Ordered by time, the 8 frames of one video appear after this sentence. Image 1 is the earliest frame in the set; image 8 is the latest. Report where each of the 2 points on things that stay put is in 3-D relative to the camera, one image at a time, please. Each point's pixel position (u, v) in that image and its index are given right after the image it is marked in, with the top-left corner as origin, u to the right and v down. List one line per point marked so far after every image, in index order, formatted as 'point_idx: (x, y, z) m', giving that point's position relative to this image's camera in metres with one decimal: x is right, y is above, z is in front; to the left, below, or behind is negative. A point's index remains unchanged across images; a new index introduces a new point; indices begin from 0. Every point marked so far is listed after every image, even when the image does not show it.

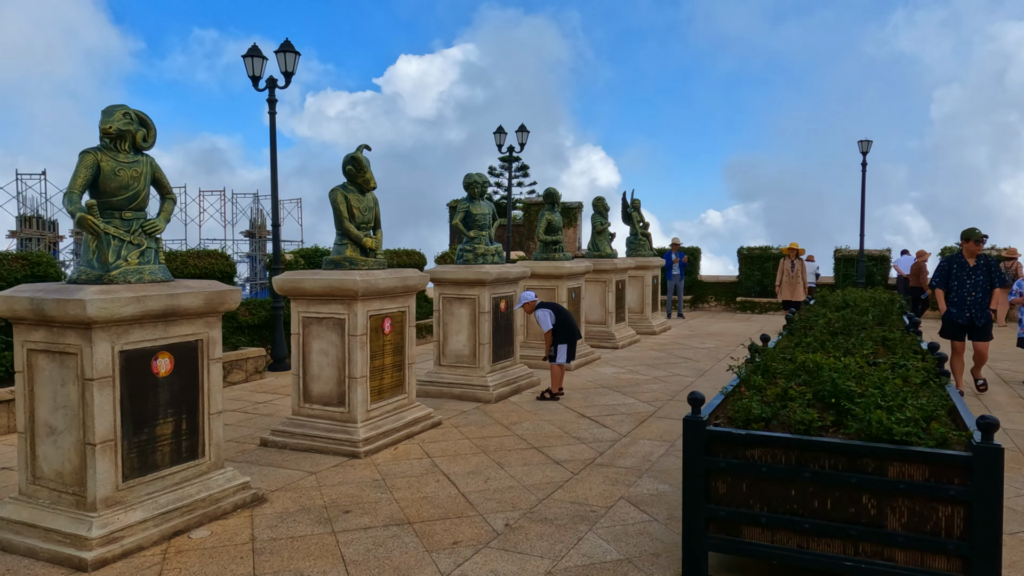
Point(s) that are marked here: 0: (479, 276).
0: (-0.4, +0.1, +8.0) m
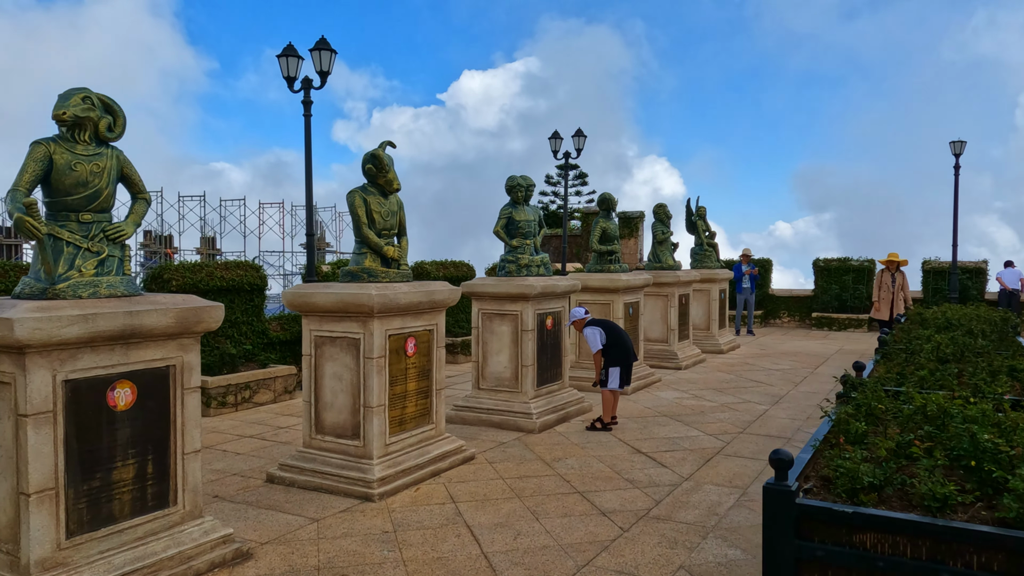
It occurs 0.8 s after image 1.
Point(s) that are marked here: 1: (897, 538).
0: (+0.1, 0.0, +7.2) m
1: (+1.3, -0.8, +2.5) m
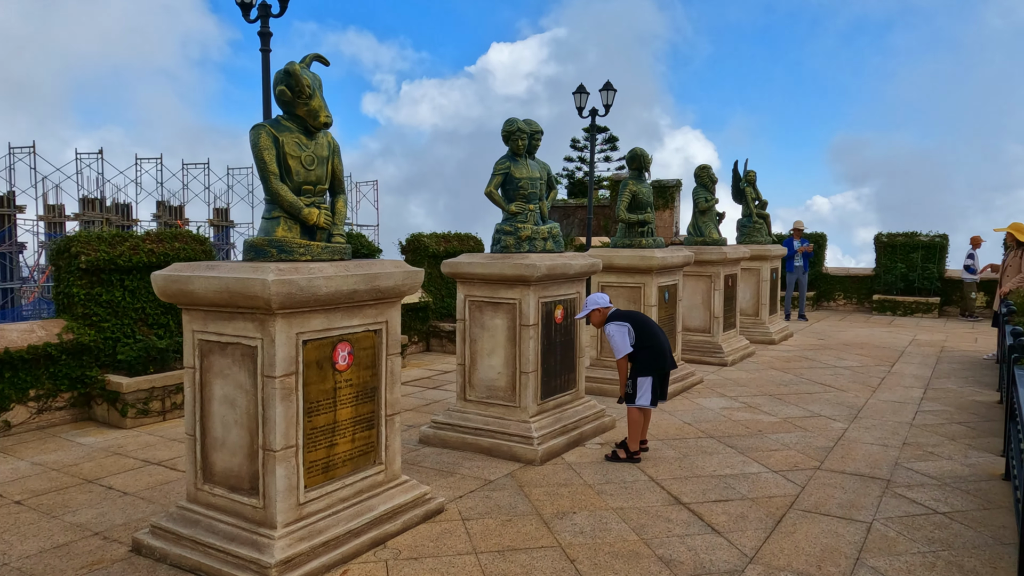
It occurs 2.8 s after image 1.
0: (+0.1, +0.1, +5.3) m
1: (+1.0, -0.9, +0.6) m
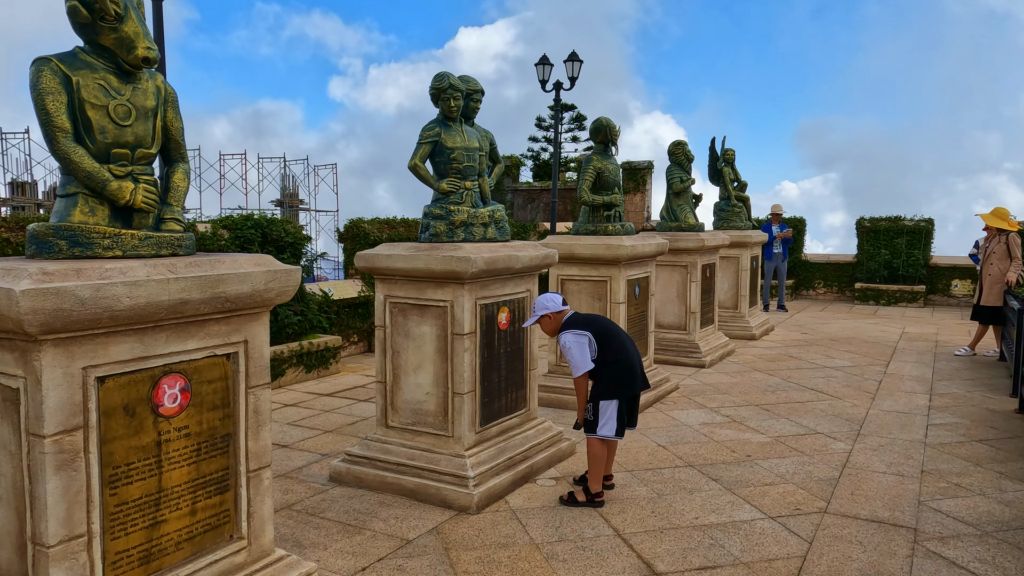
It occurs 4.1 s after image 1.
0: (-0.3, +0.1, +4.2) m
1: (+0.8, -0.9, -0.5) m
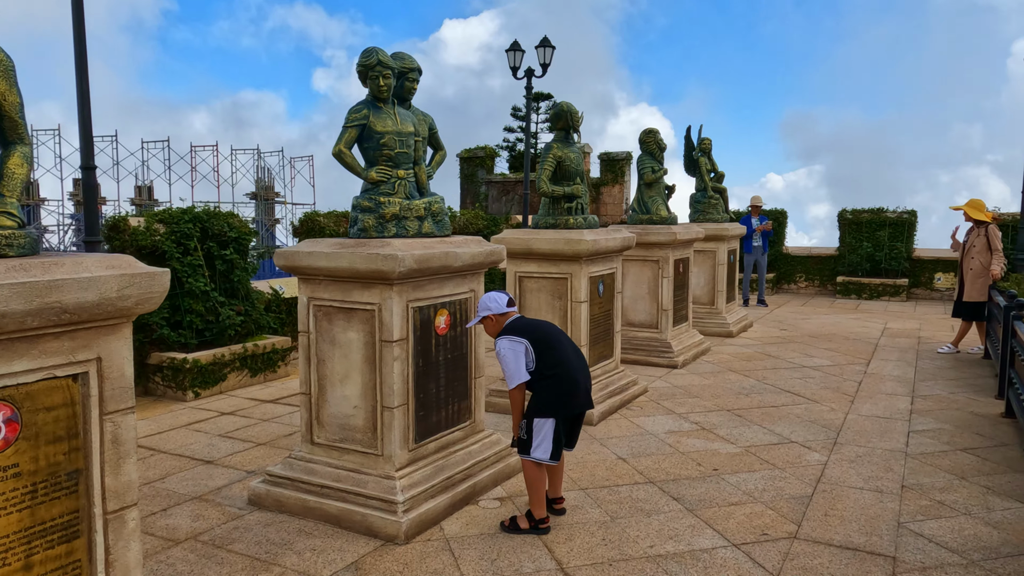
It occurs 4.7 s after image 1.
0: (-0.7, +0.1, +3.7) m
1: (+0.6, -1.0, -0.9) m
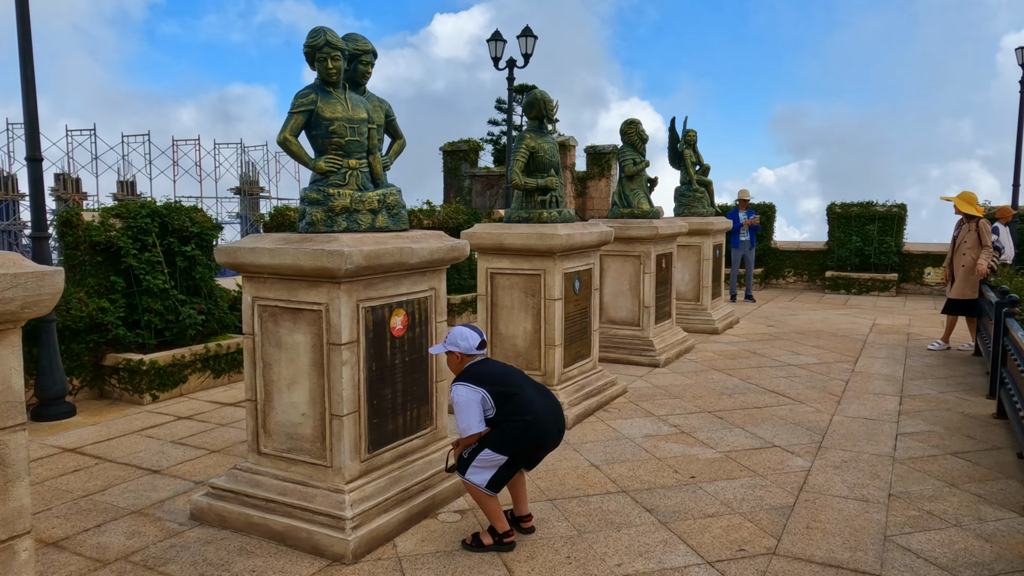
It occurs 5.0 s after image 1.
0: (-0.9, +0.1, +3.4) m
1: (+0.4, -1.0, -1.2) m
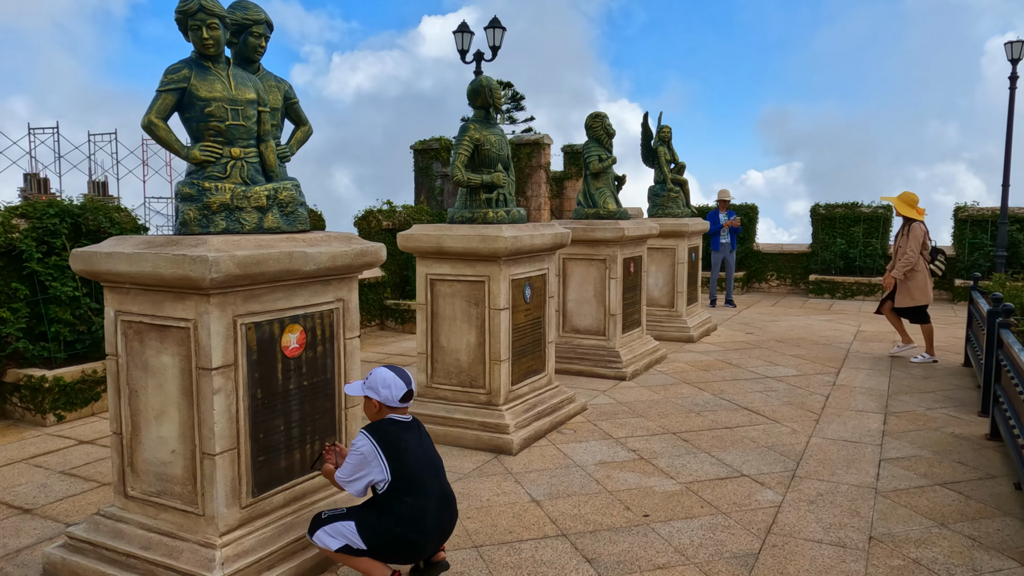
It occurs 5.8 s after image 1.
0: (-1.2, +0.1, +2.8) m
1: (+0.1, -1.0, -1.7) m
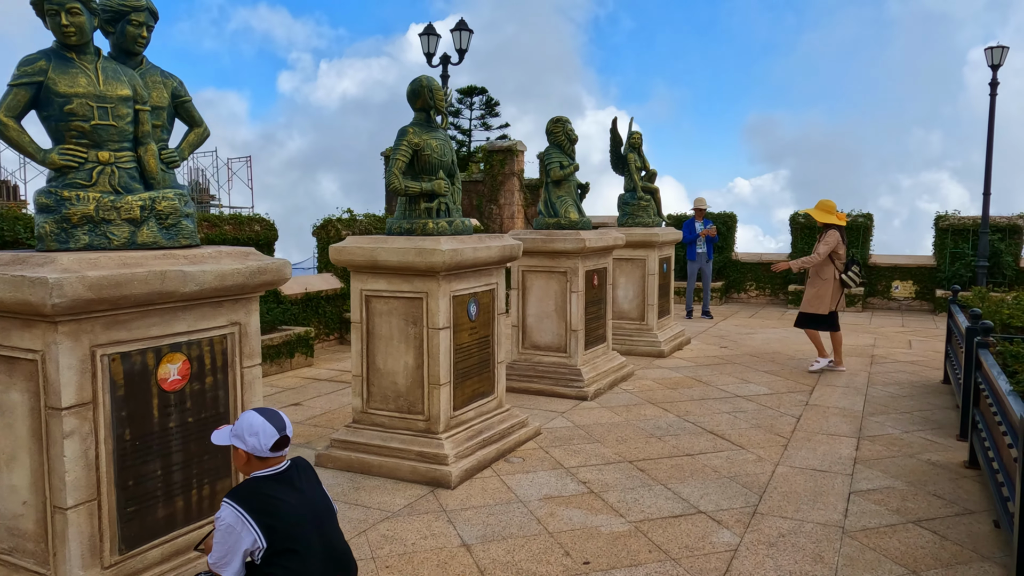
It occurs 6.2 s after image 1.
0: (-1.6, 0.0, +2.4) m
1: (-0.1, -1.1, -2.2) m
